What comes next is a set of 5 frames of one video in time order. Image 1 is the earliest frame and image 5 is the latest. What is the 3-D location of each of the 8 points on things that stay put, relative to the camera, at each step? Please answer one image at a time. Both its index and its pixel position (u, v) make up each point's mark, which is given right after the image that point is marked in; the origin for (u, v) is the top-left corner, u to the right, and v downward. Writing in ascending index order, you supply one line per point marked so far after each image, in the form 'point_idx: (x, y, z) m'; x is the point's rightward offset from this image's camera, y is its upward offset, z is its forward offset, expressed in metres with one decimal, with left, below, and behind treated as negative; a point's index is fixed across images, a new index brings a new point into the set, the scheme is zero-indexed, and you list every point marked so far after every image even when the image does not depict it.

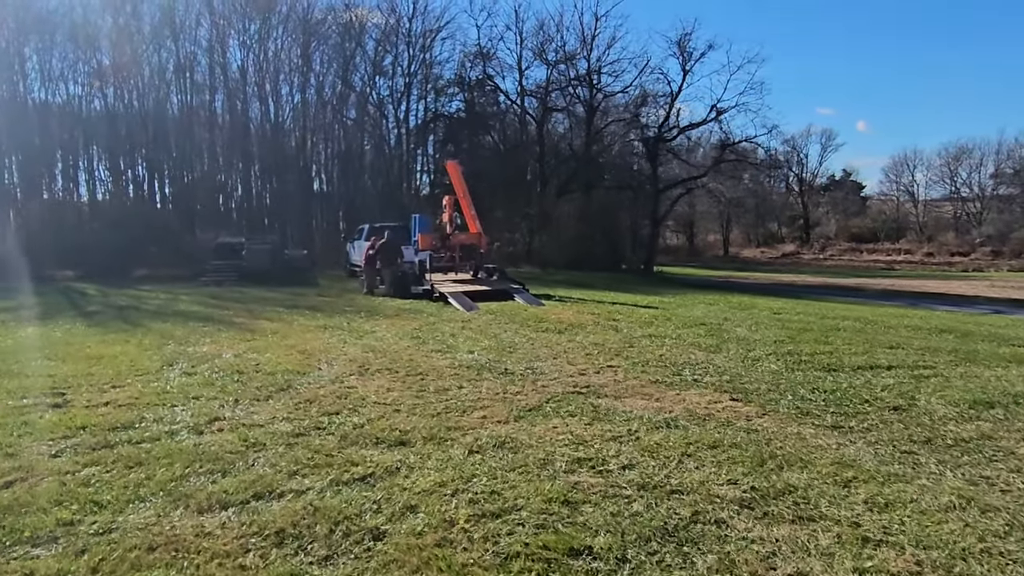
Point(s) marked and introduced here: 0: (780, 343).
0: (+3.3, -0.7, +9.1) m
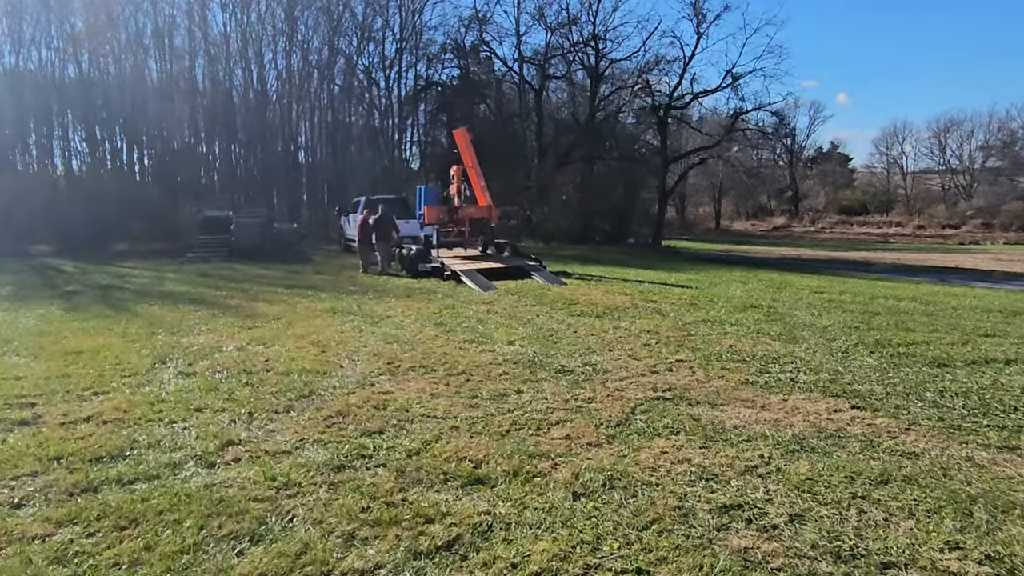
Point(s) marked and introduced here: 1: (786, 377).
0: (+3.8, -0.5, +8.0) m
1: (+2.3, -0.7, +6.0) m
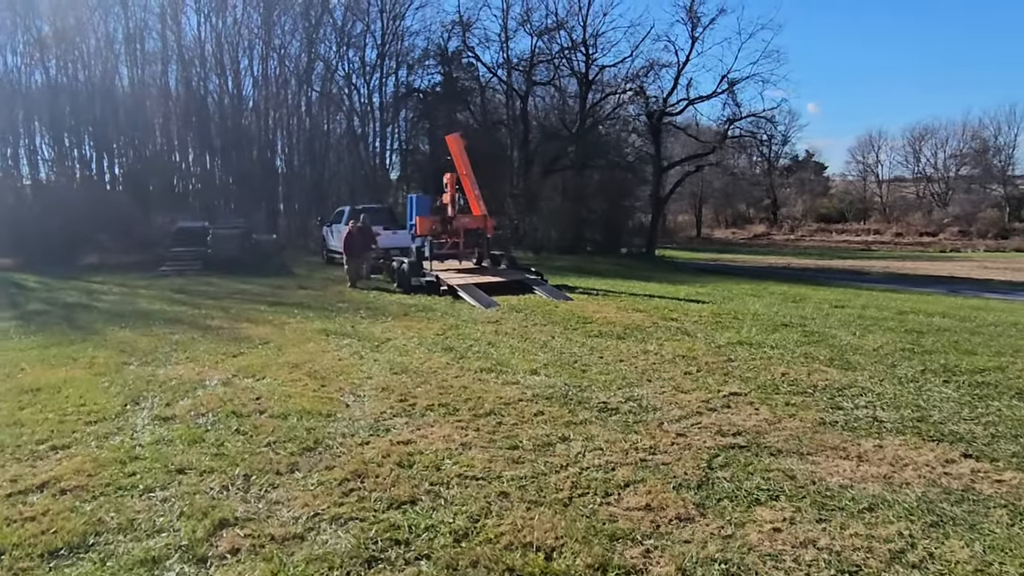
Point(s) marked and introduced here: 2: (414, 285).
0: (+4.0, -0.7, +7.3) m
1: (+2.5, -0.9, +5.2) m
2: (-2.0, +0.1, +14.6) m
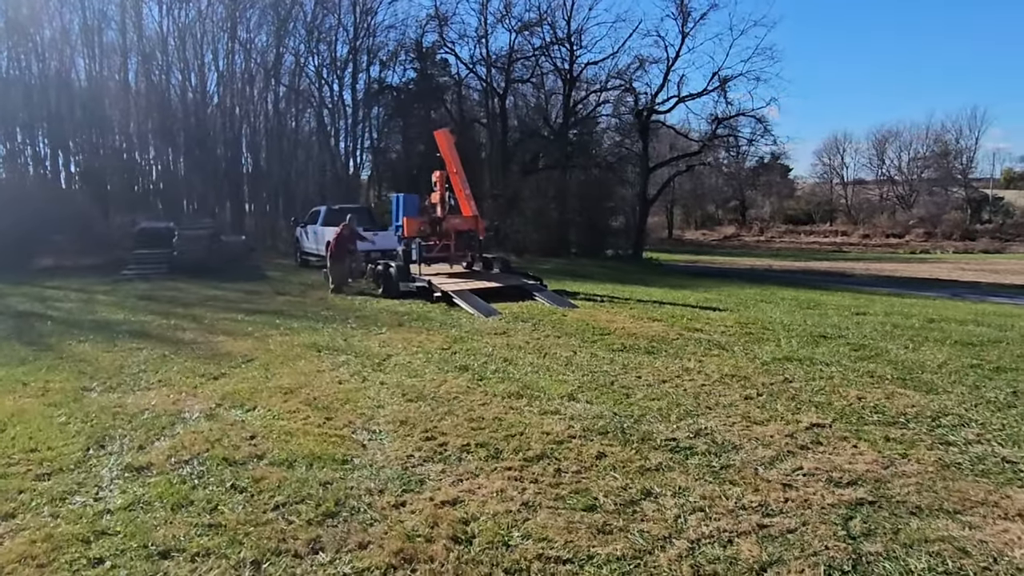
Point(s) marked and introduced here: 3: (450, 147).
0: (+4.3, -0.7, +6.5) m
1: (+2.9, -1.0, +4.4) m
2: (-2.1, 0.0, +13.6) m
3: (-1.2, +2.8, +14.3) m
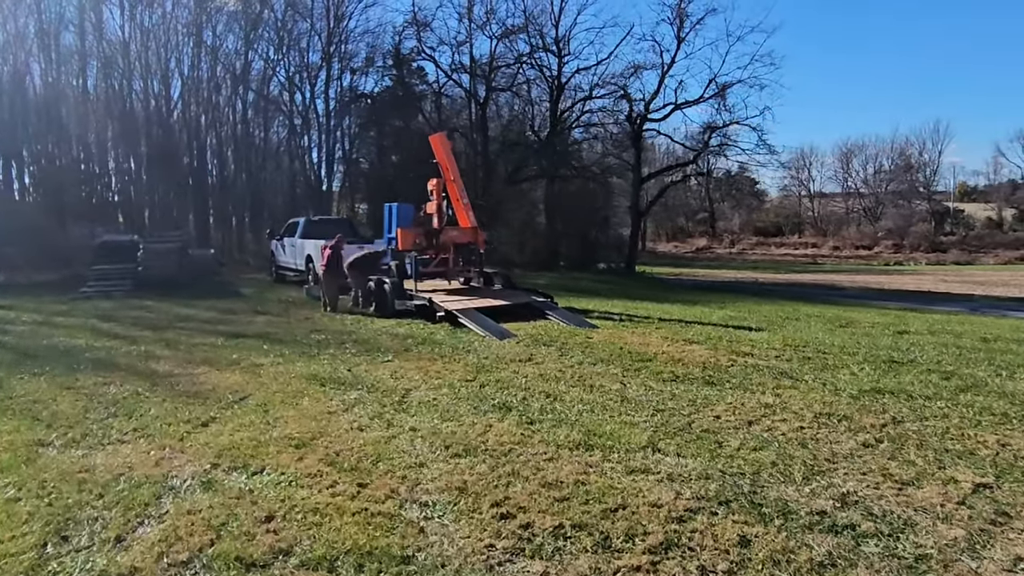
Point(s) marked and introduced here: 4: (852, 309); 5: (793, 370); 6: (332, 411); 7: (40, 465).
0: (+4.7, -0.9, +5.6) m
1: (+3.4, -1.1, +3.4) m
2: (-2.0, -0.4, +12.4) m
3: (-1.2, +2.4, +13.2) m
4: (+6.5, -0.4, +14.0) m
5: (+2.8, -0.8, +7.3) m
6: (-1.4, -1.0, +5.9) m
7: (-2.9, -1.1, +4.5) m
